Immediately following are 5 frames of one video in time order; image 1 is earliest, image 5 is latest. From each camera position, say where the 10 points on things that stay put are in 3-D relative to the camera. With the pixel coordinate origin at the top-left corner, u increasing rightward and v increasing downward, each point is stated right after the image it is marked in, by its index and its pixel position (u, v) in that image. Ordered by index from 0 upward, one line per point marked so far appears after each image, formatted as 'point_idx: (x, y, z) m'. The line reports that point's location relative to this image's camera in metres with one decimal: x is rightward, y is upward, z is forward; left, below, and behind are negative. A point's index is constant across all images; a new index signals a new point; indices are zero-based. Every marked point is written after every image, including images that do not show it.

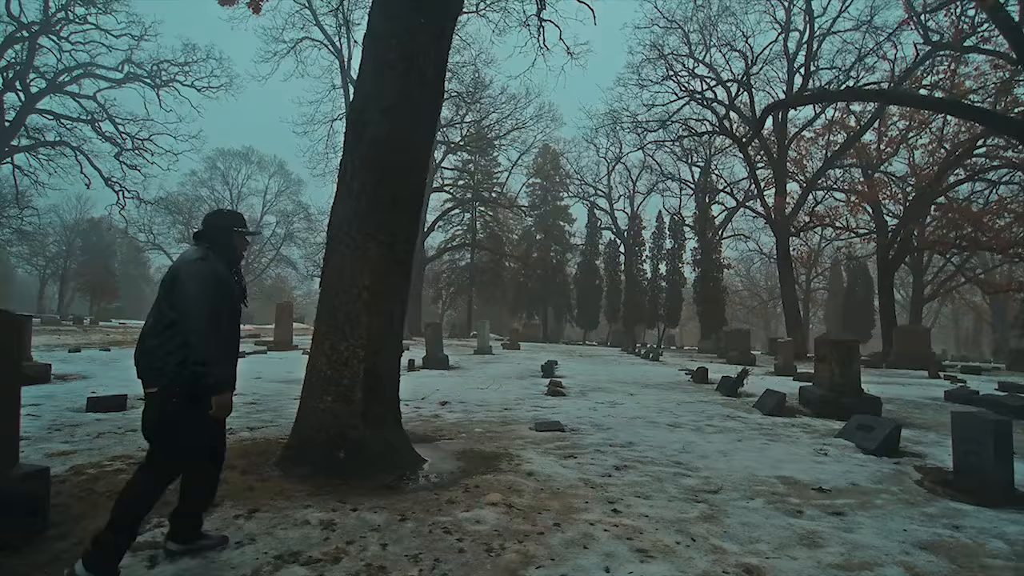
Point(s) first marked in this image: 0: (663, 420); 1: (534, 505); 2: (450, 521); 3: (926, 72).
0: (+1.8, -1.6, +8.1) m
1: (+0.1, -1.4, +4.4) m
2: (-0.4, -1.4, +4.0) m
3: (+11.2, +5.8, +18.4) m
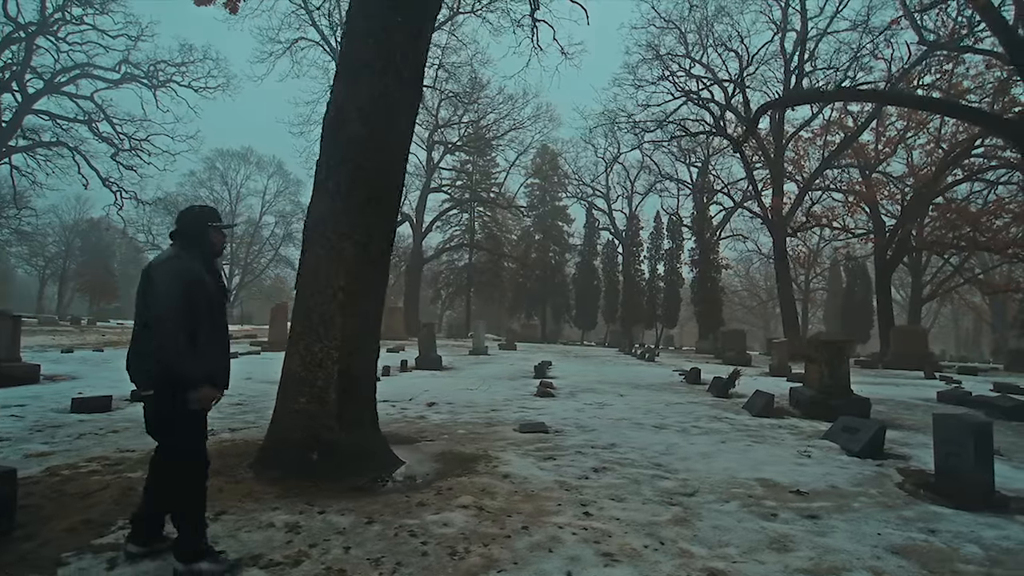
0: (+1.6, -1.6, +8.0) m
1: (-0.1, -1.4, +4.4) m
2: (-0.6, -1.4, +4.0) m
3: (+11.1, +5.8, +18.3) m
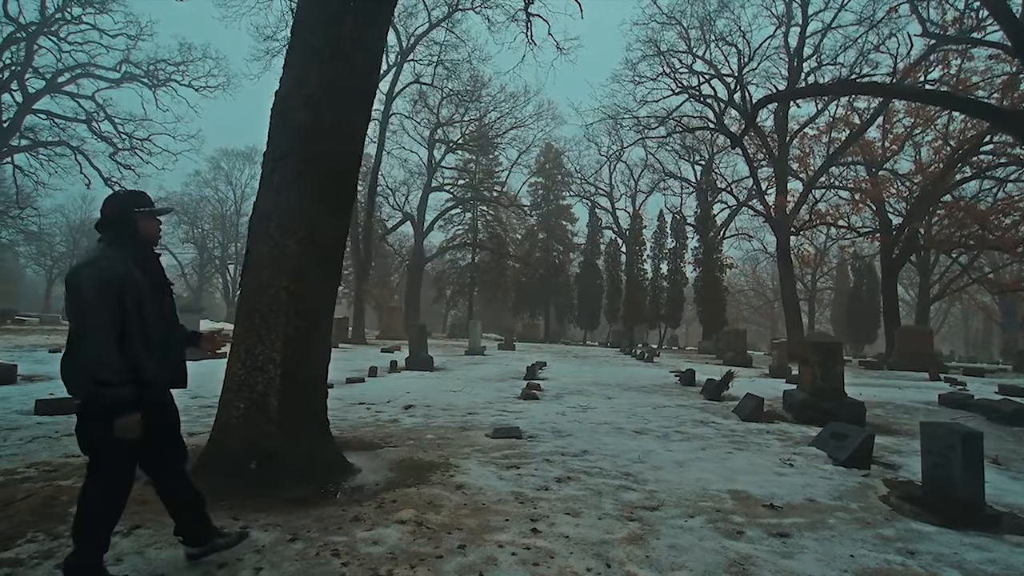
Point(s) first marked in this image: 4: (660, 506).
0: (+1.3, -1.6, +7.7) m
1: (-0.4, -1.4, +4.0) m
2: (-0.9, -1.4, +3.6) m
3: (+10.9, +5.8, +17.8) m
4: (+1.0, -1.4, +4.5) m
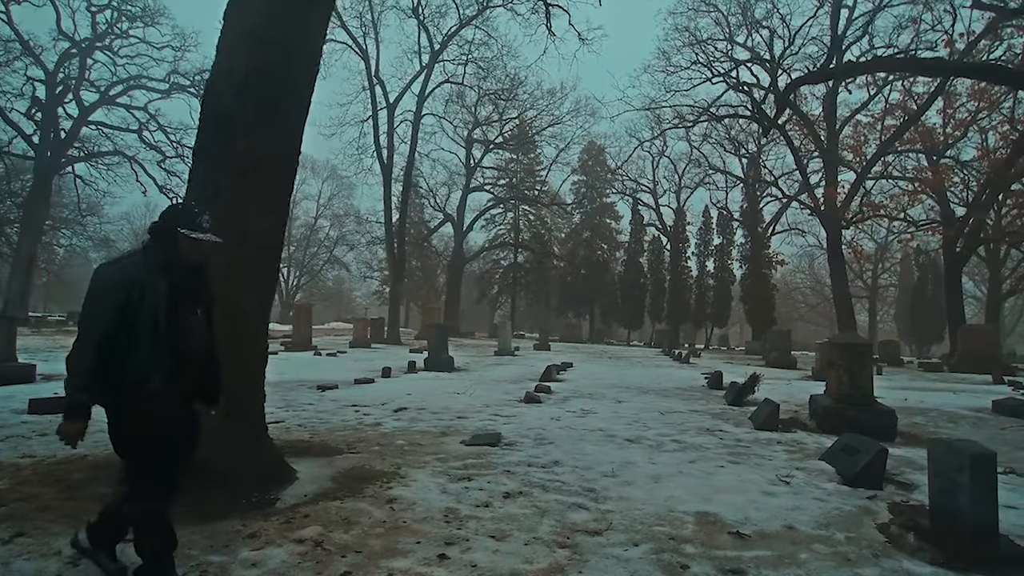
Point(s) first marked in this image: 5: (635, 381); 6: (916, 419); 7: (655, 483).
0: (+1.2, -1.5, +7.0) m
1: (-0.8, -1.3, +3.6) m
2: (-1.4, -1.3, +3.2) m
3: (+11.5, +5.9, +16.4) m
4: (+0.5, -1.4, +3.9) m
5: (+2.3, -1.7, +12.8) m
6: (+5.3, -1.7, +9.0) m
7: (+1.0, -1.4, +5.0) m
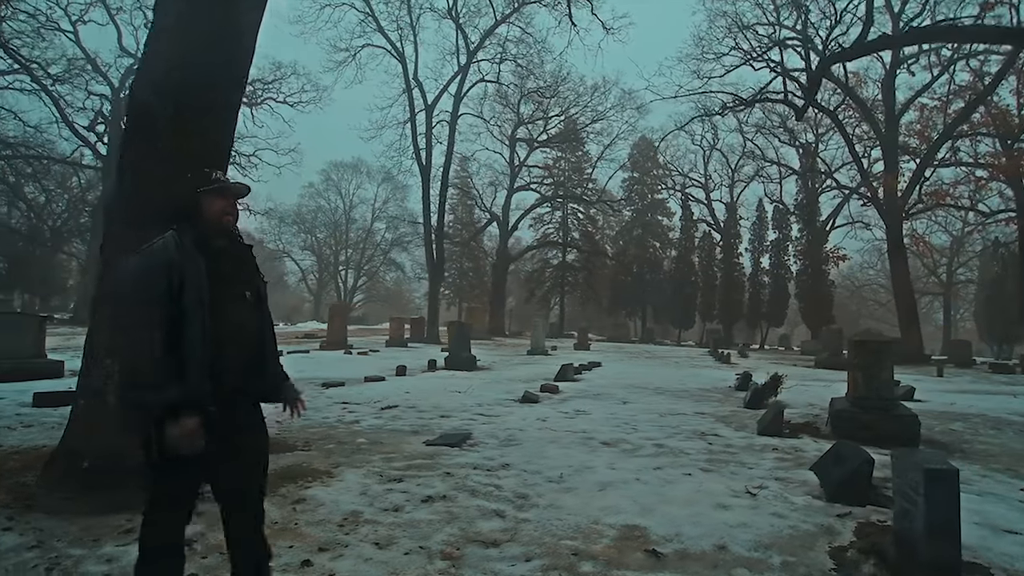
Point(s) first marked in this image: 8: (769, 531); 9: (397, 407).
0: (+0.9, -1.4, +6.5) m
1: (-1.4, -1.3, +3.3) m
2: (-2.0, -1.2, +3.0) m
3: (+12.0, +6.0, +14.9) m
4: (0.0, -1.3, +3.5) m
5: (+2.6, -1.7, +12.2) m
6: (+5.2, -1.6, +8.1) m
7: (+0.6, -1.3, +4.5) m
8: (+1.4, -1.3, +3.7) m
9: (-1.4, -1.5, +8.3) m
